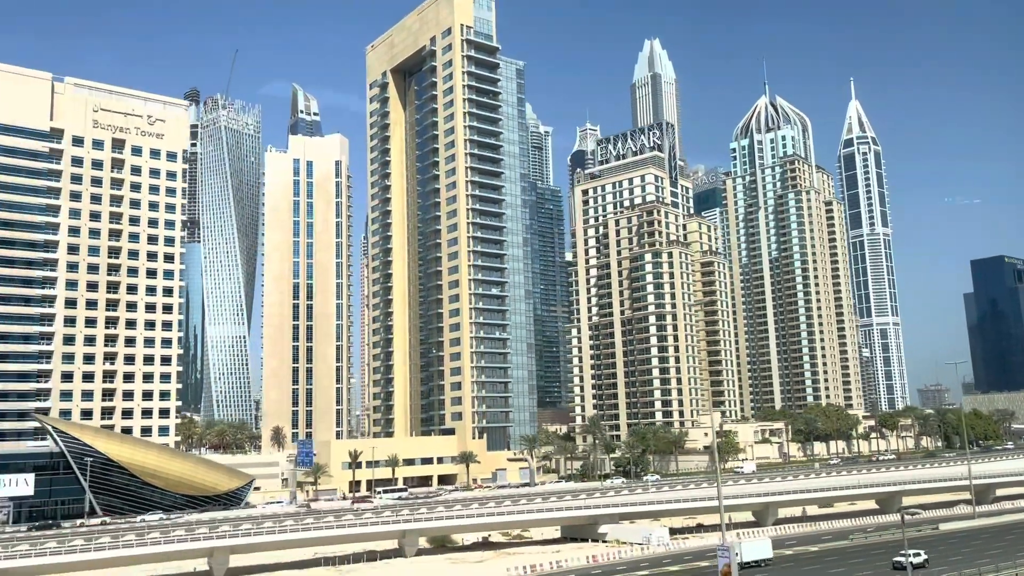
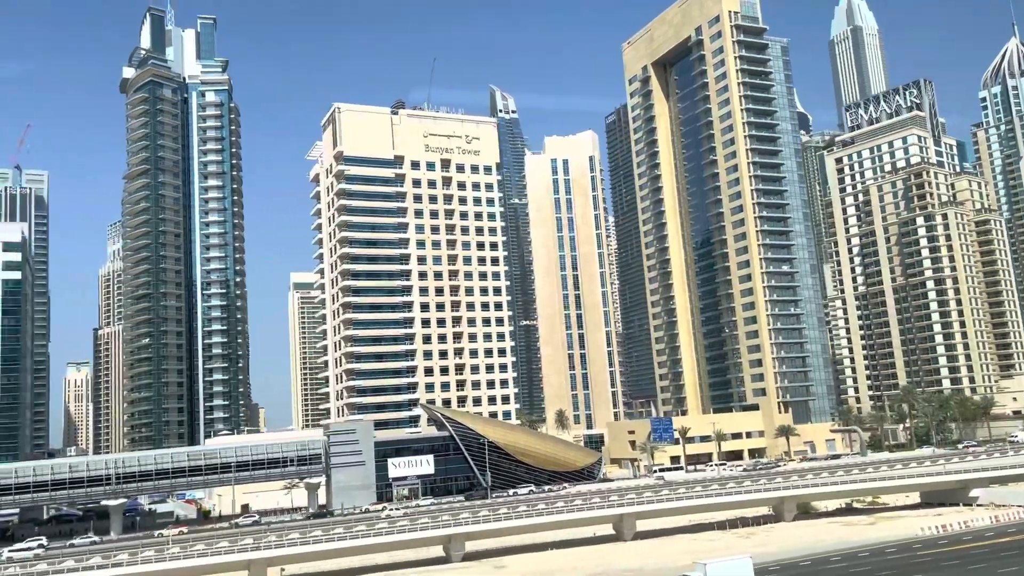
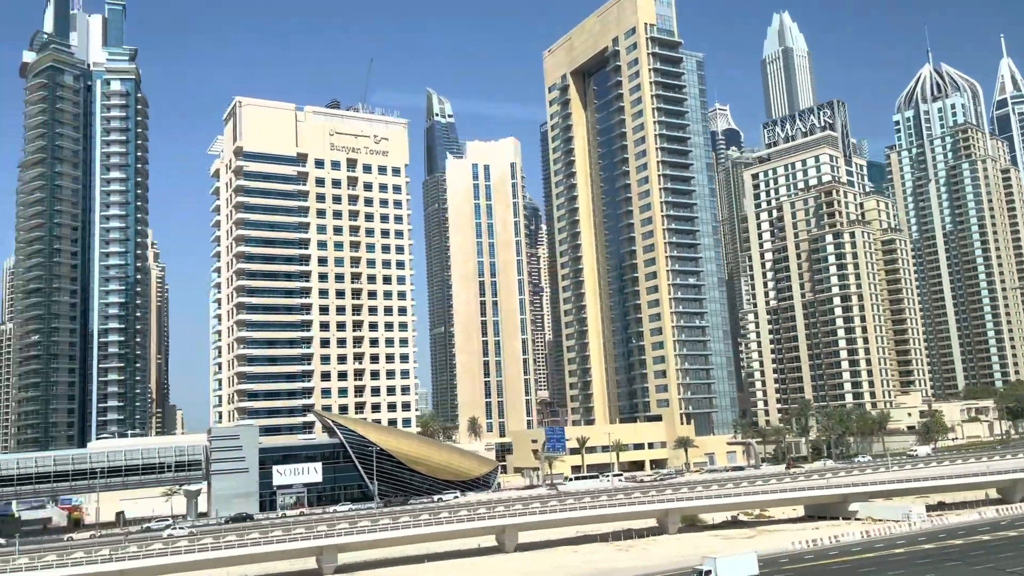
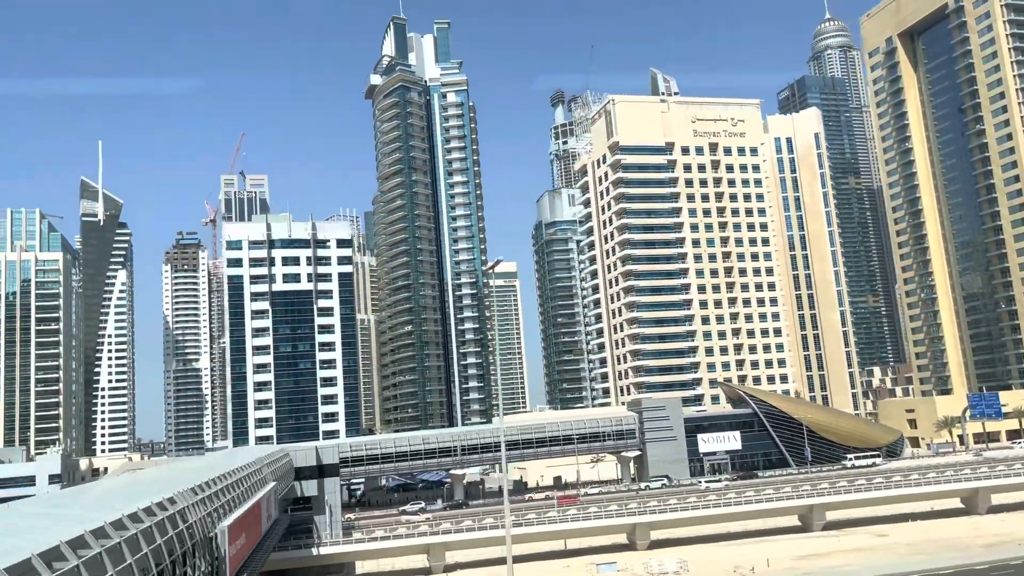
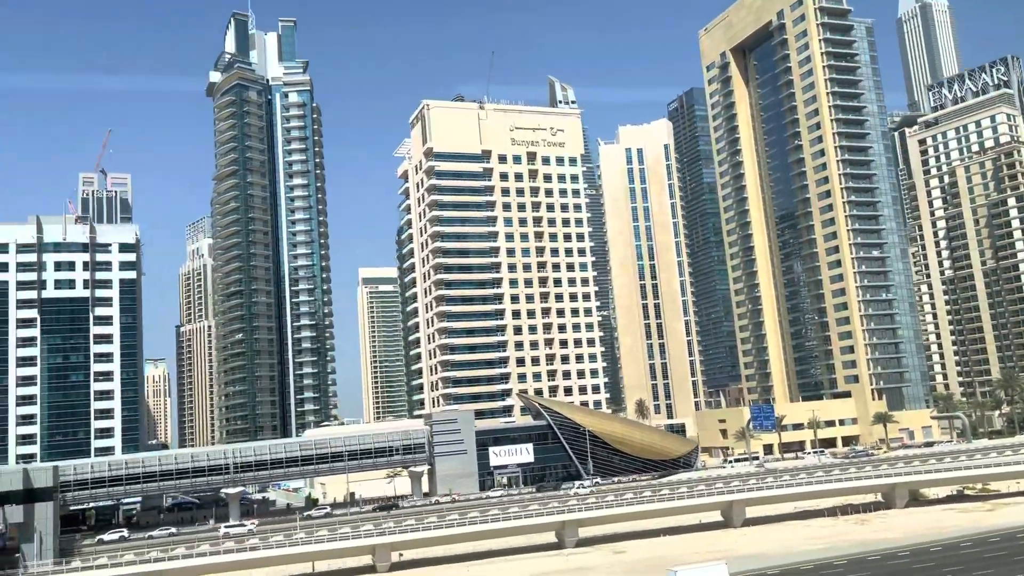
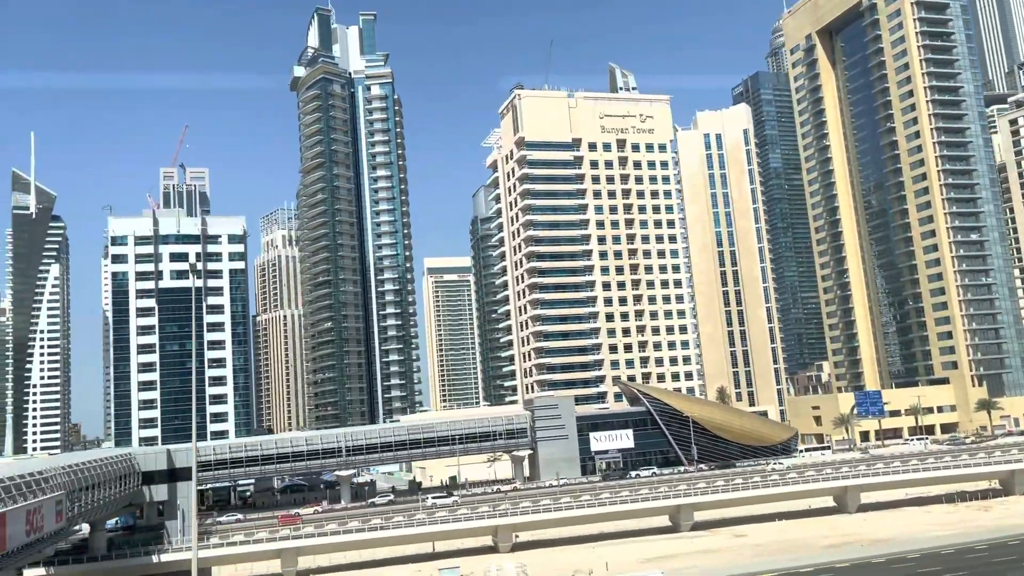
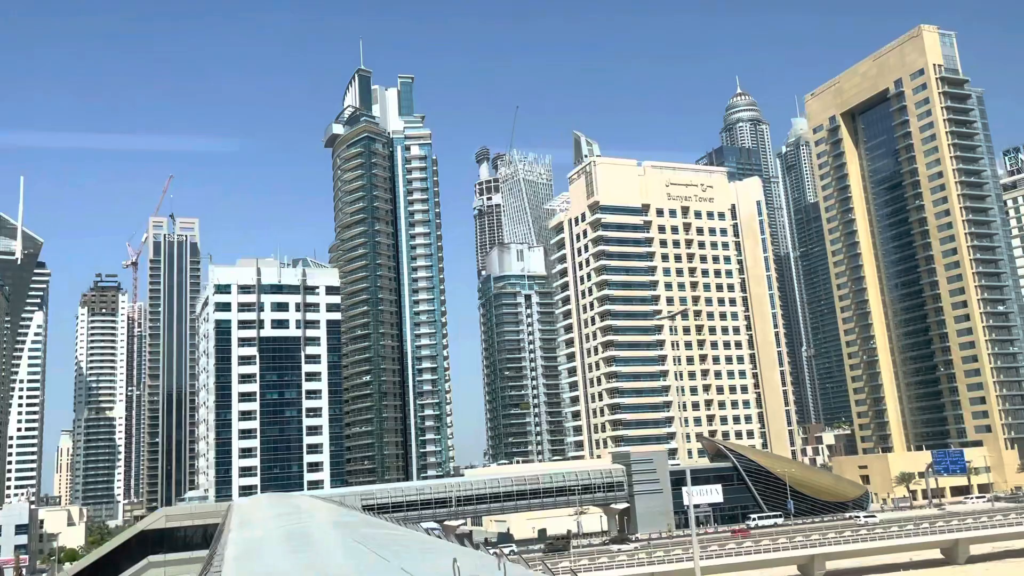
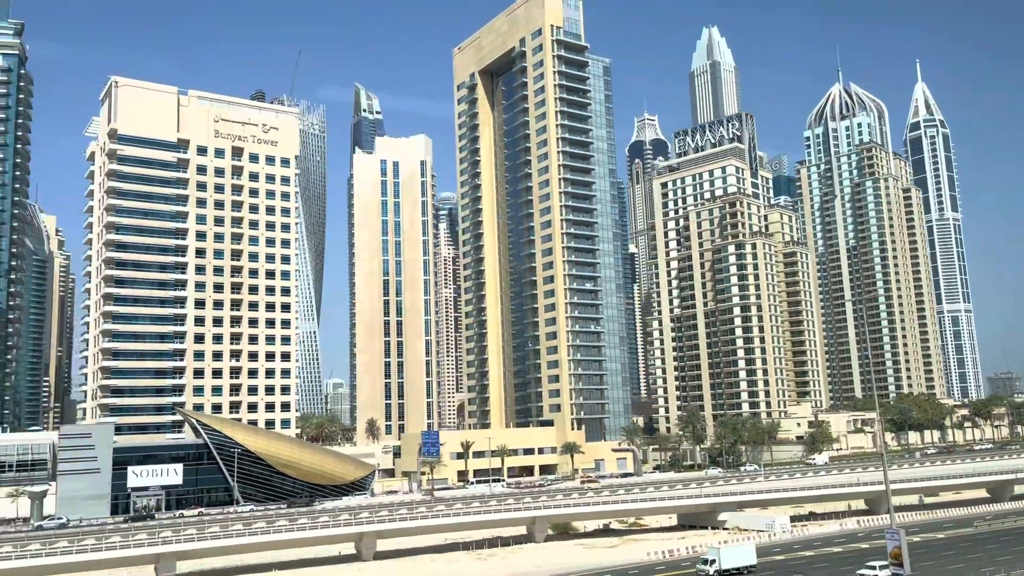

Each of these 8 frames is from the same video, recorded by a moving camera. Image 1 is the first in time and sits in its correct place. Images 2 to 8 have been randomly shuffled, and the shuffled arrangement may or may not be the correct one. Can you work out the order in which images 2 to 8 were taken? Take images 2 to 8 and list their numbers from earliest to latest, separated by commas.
8, 3, 2, 5, 6, 4, 7
